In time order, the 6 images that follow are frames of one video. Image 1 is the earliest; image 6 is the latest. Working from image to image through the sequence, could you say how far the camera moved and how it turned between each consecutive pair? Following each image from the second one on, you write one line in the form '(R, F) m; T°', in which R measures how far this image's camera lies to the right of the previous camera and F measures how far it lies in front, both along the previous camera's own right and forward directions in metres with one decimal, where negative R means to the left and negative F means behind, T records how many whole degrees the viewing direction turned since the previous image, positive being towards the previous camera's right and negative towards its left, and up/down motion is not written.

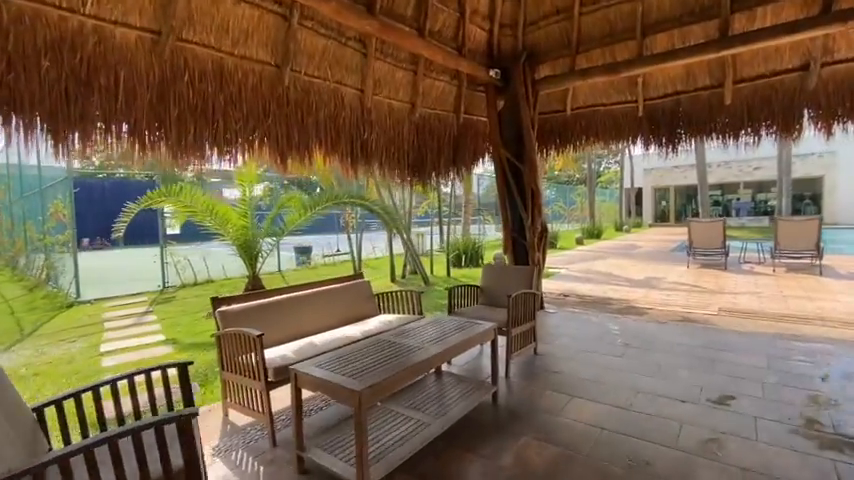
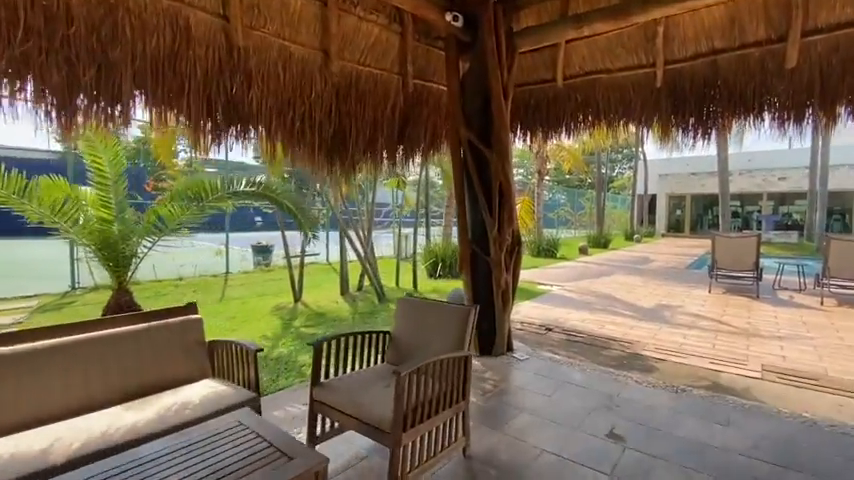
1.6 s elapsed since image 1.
(+0.8, +1.6) m; -1°
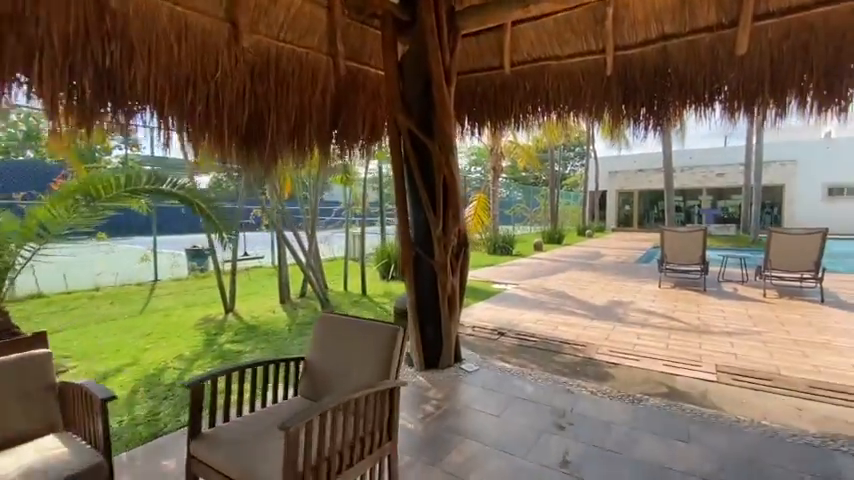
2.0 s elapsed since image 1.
(+0.2, +0.4) m; +6°
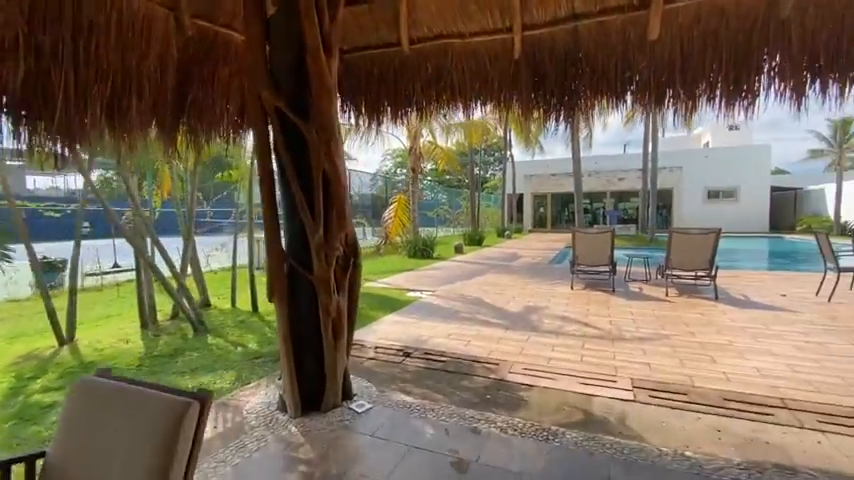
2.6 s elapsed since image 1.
(+0.3, +0.6) m; +10°
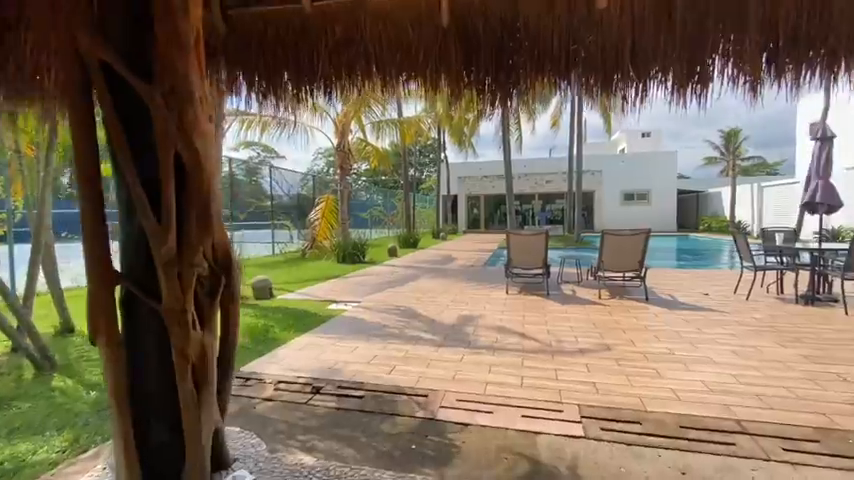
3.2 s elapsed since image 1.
(+0.2, +0.6) m; +9°
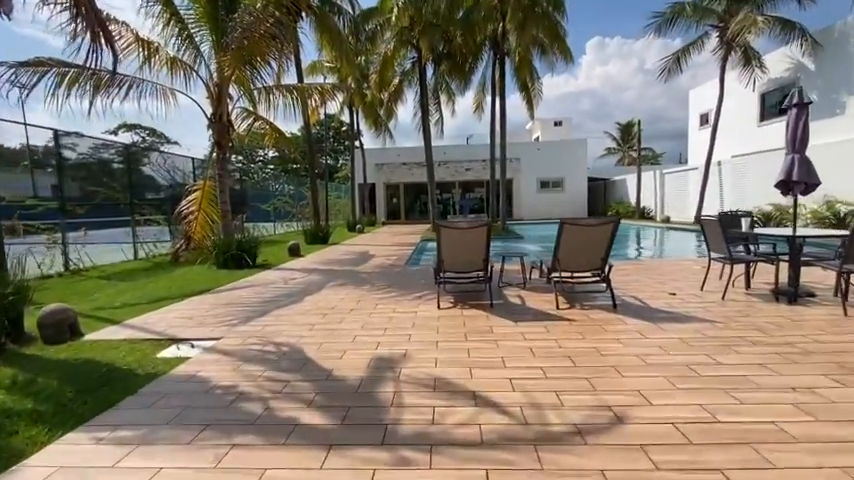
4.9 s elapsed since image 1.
(+0.2, +1.8) m; +11°
